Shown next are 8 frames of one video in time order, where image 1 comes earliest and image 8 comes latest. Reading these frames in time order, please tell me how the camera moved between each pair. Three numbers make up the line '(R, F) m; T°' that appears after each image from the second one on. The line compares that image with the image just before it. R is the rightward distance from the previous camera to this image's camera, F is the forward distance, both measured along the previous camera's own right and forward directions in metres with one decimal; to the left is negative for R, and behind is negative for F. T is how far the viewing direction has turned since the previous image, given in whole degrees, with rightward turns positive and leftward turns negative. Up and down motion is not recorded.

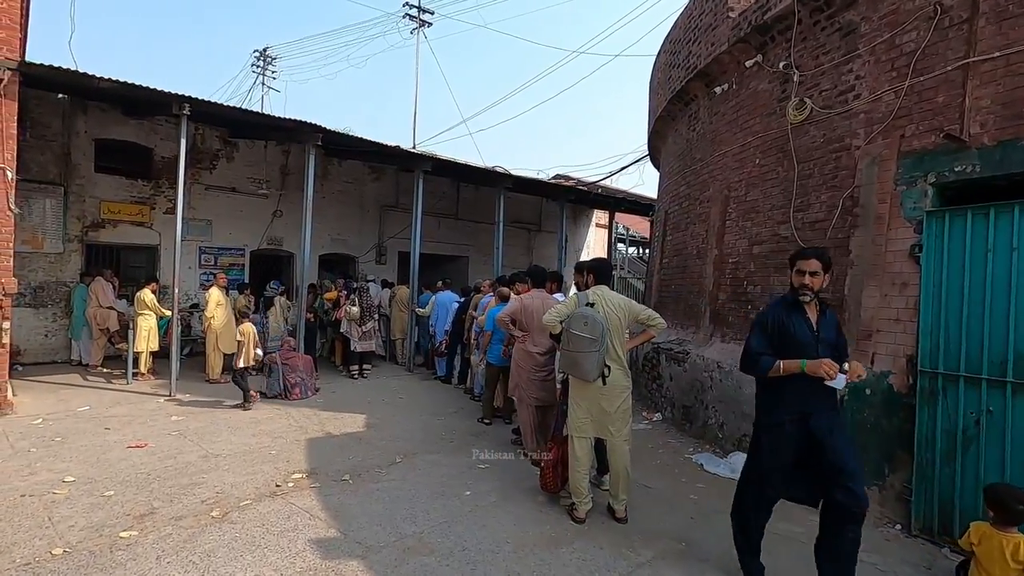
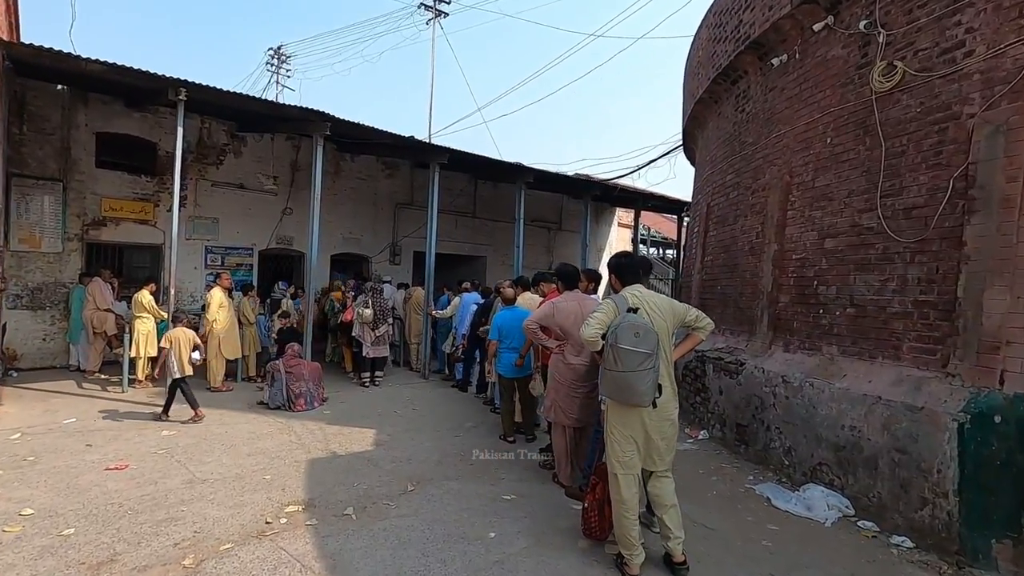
(-0.1, +0.9) m; -2°
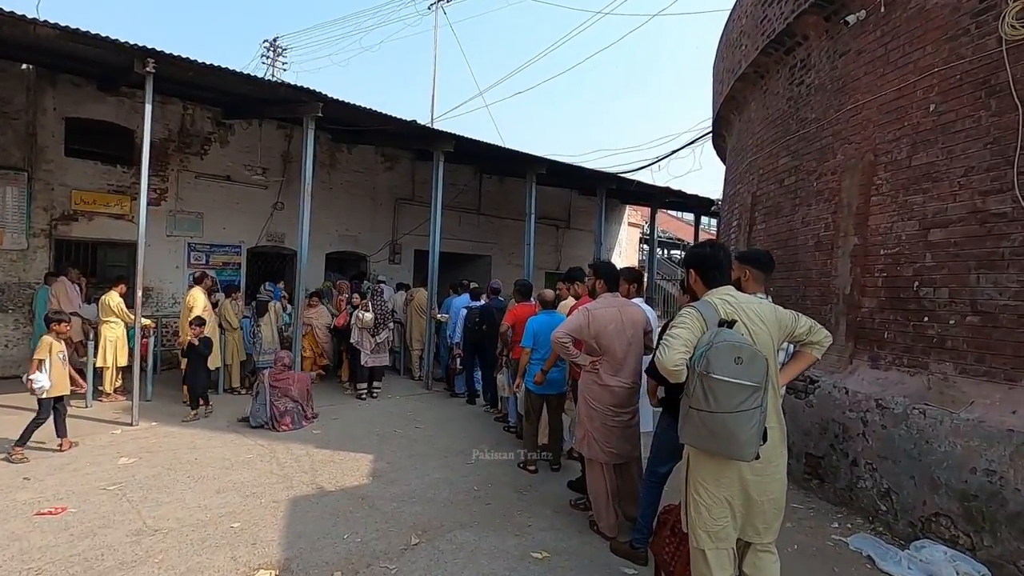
(-0.2, +1.1) m; 0°
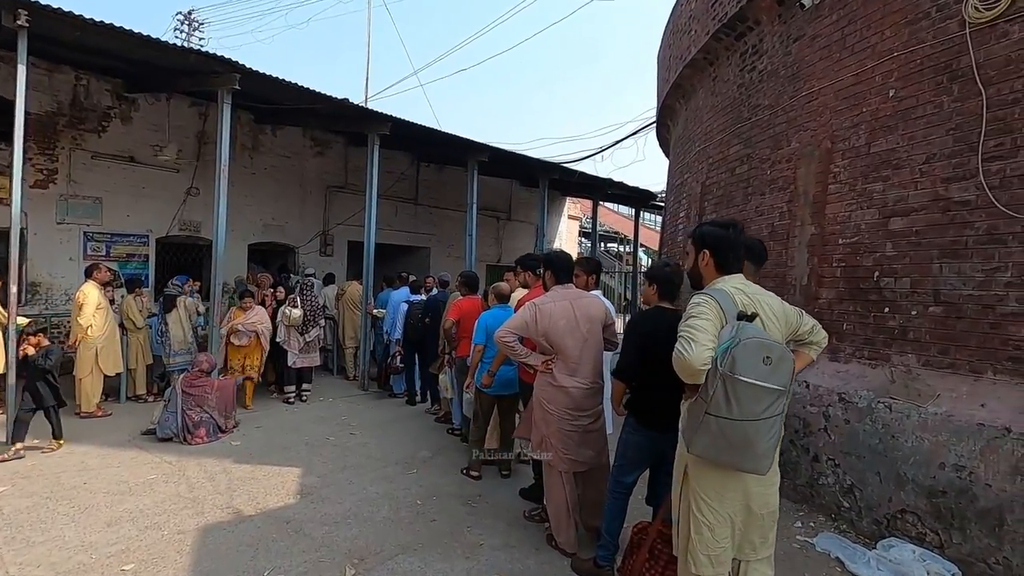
(-0.1, +0.5) m; +7°
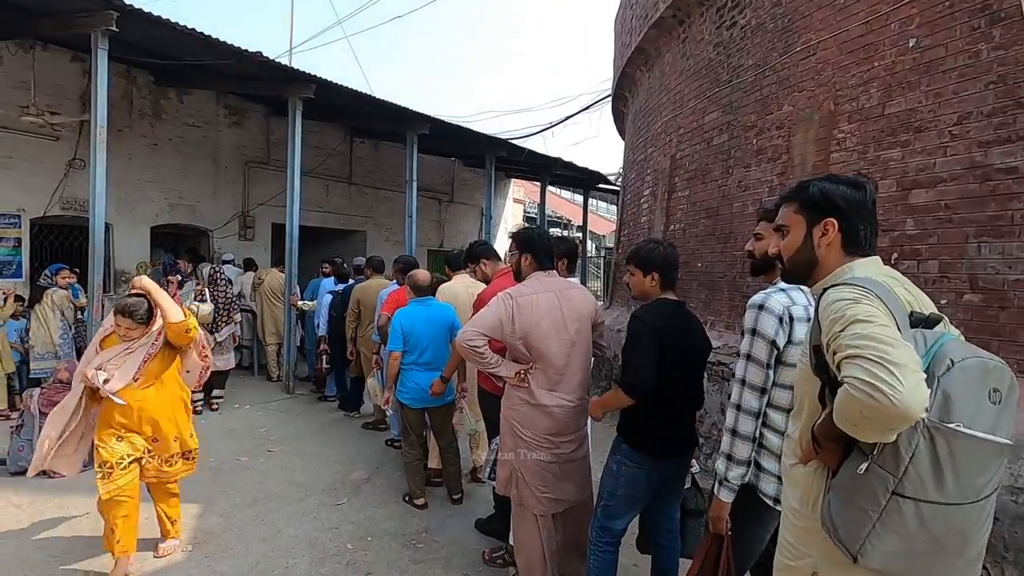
(-0.1, +0.9) m; +6°
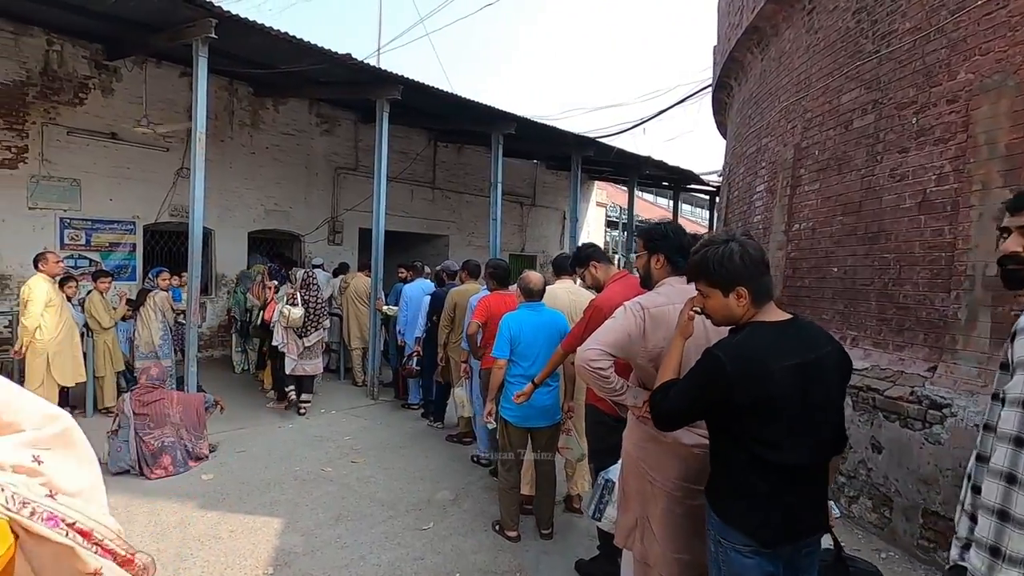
(-0.2, +0.5) m; -8°
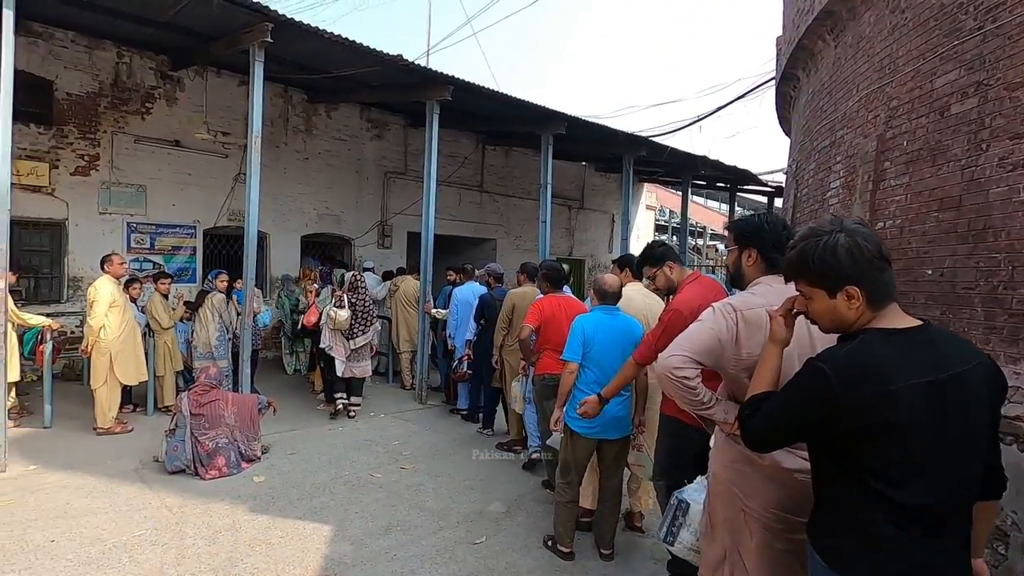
(-0.1, +0.2) m; -5°
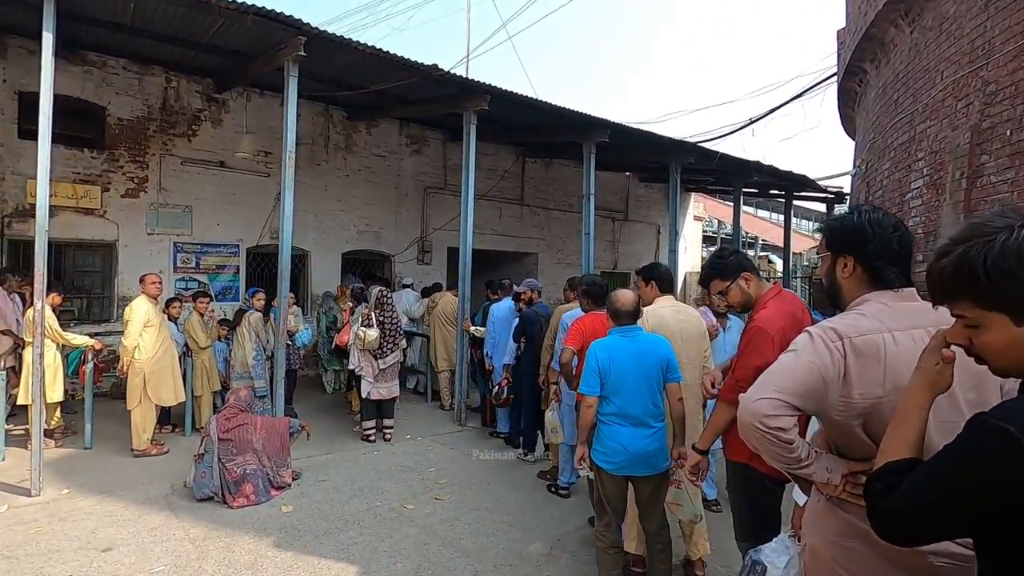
(0.0, +0.4) m; -5°
